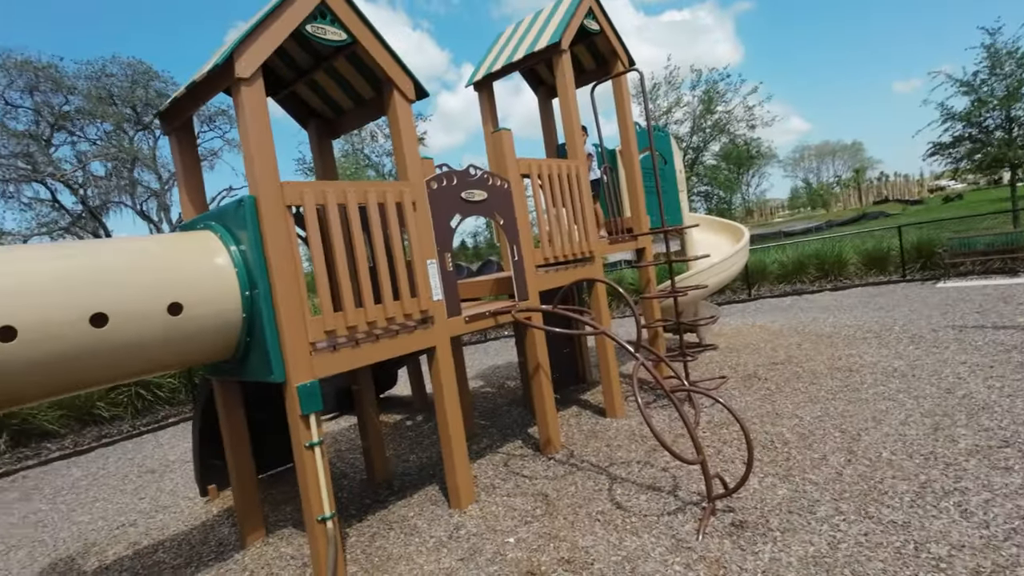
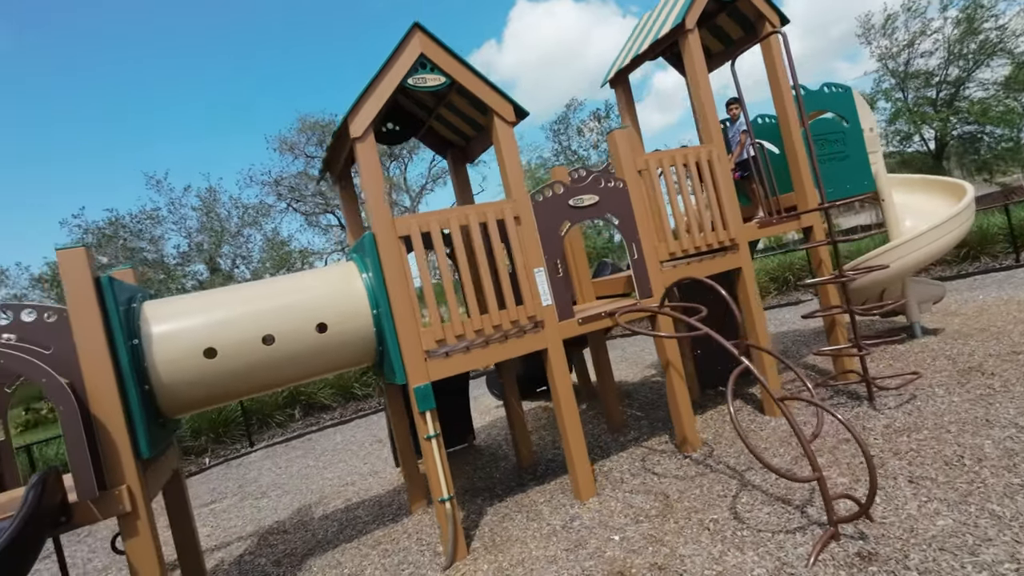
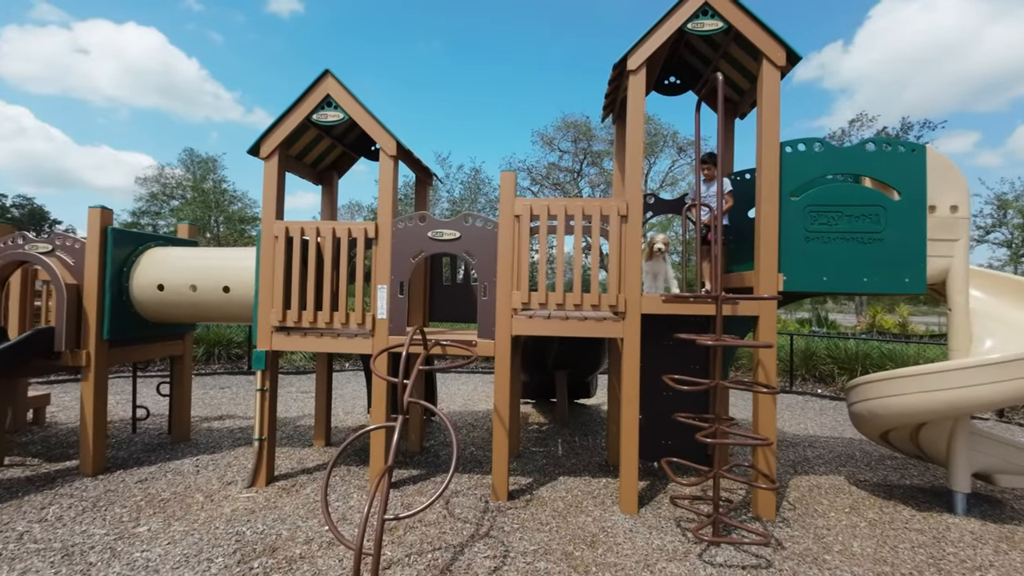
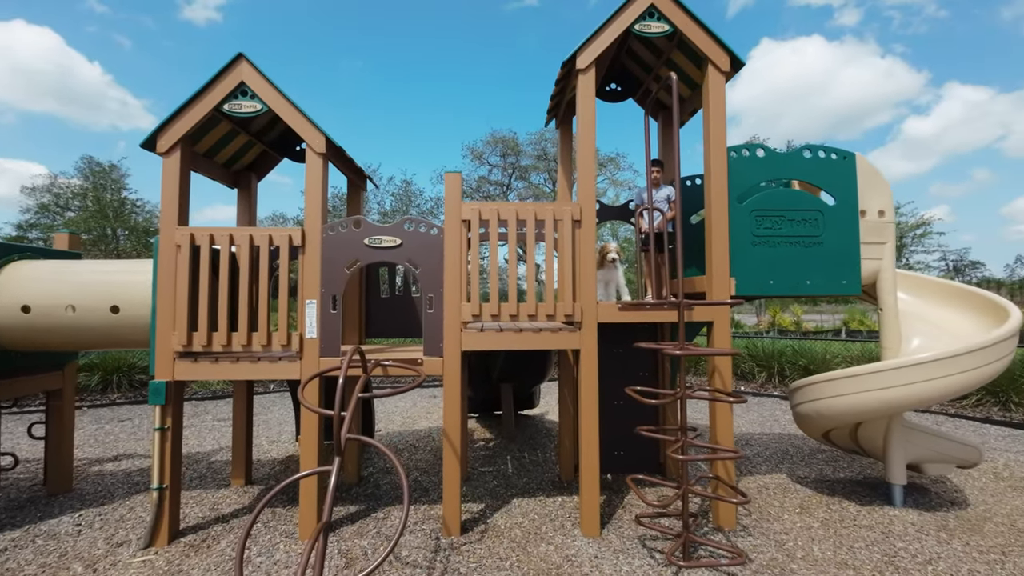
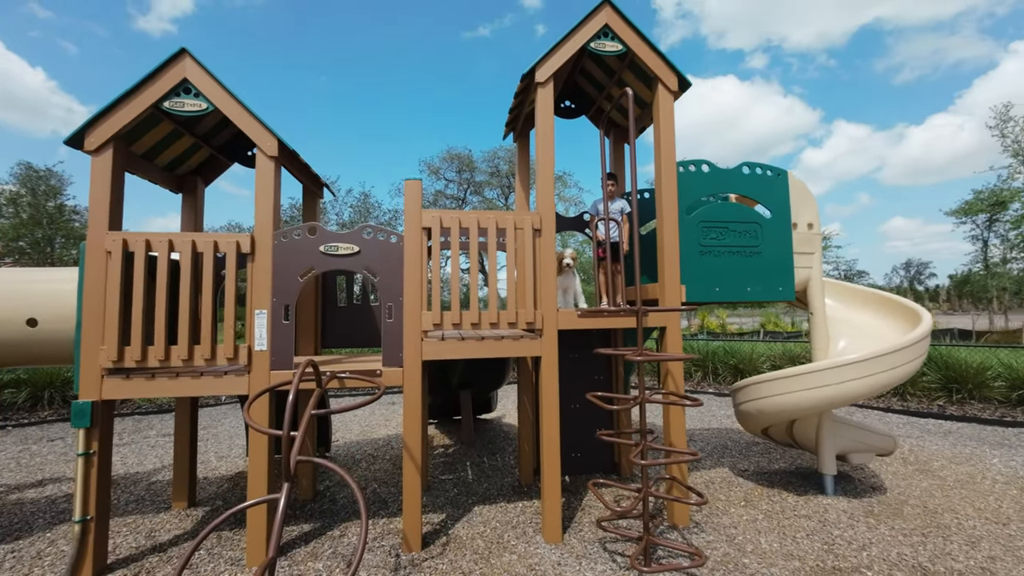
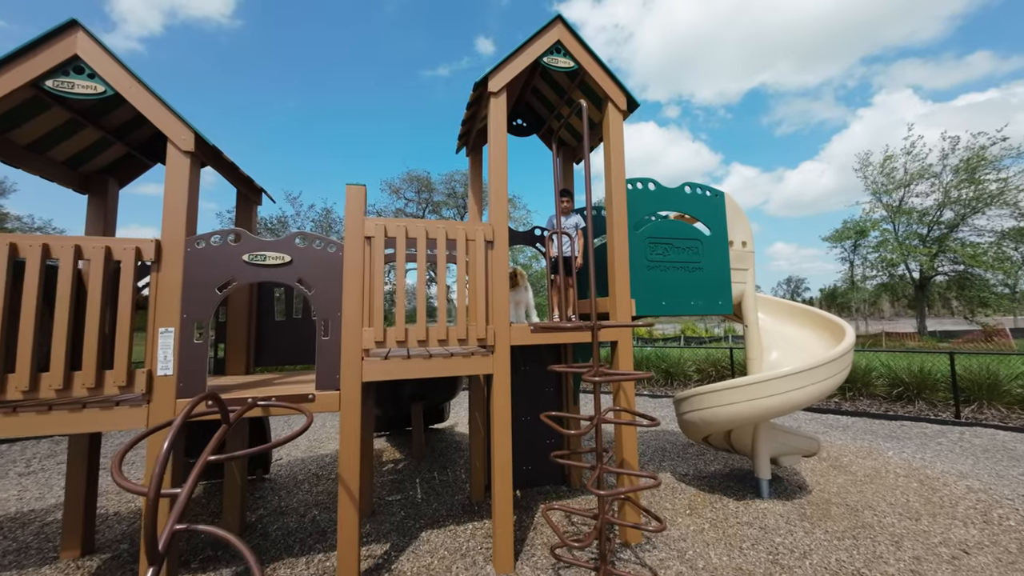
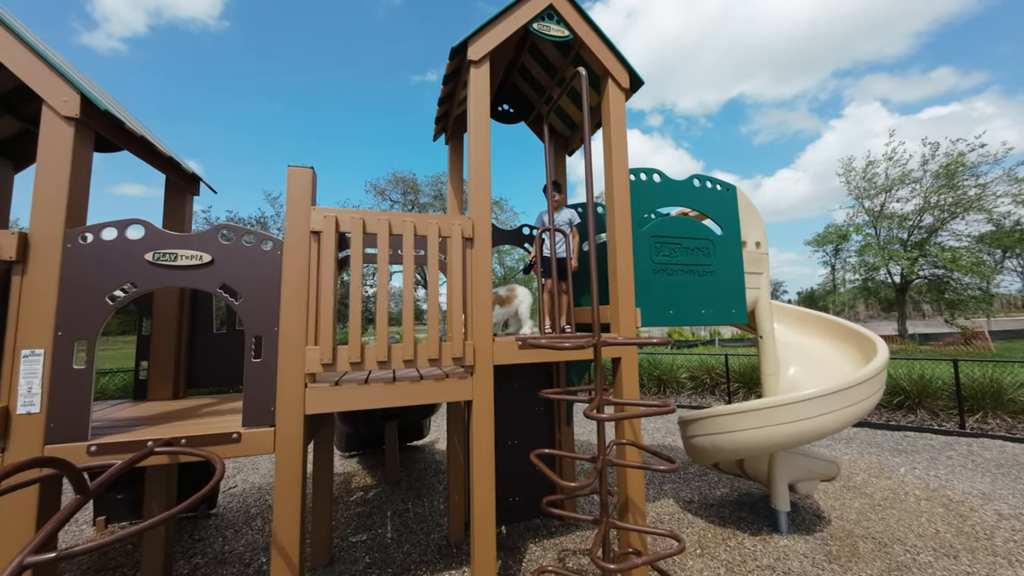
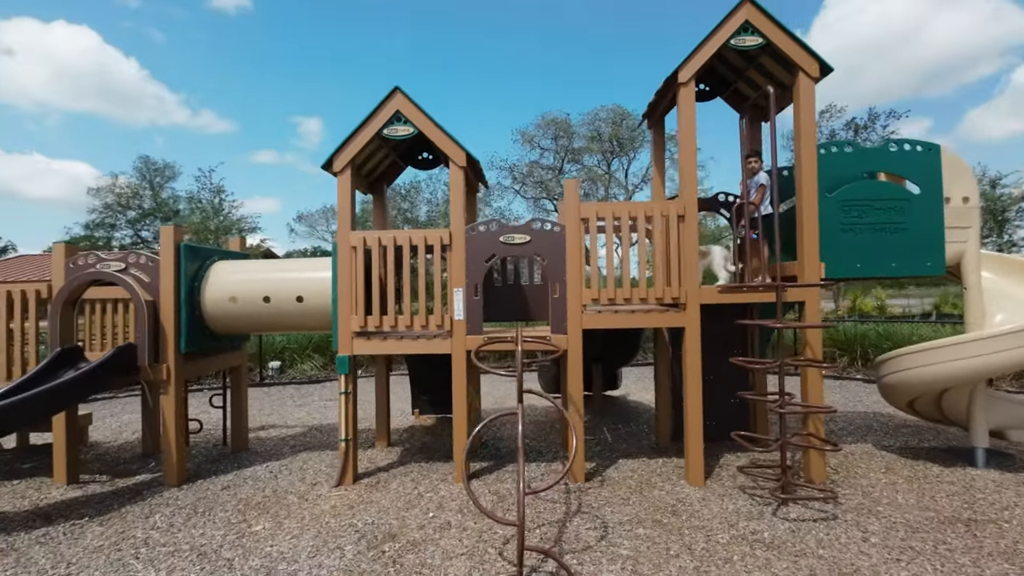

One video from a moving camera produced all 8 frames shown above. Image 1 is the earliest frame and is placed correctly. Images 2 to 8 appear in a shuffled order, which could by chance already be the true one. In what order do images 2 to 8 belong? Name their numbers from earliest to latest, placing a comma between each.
2, 8, 3, 4, 5, 6, 7
